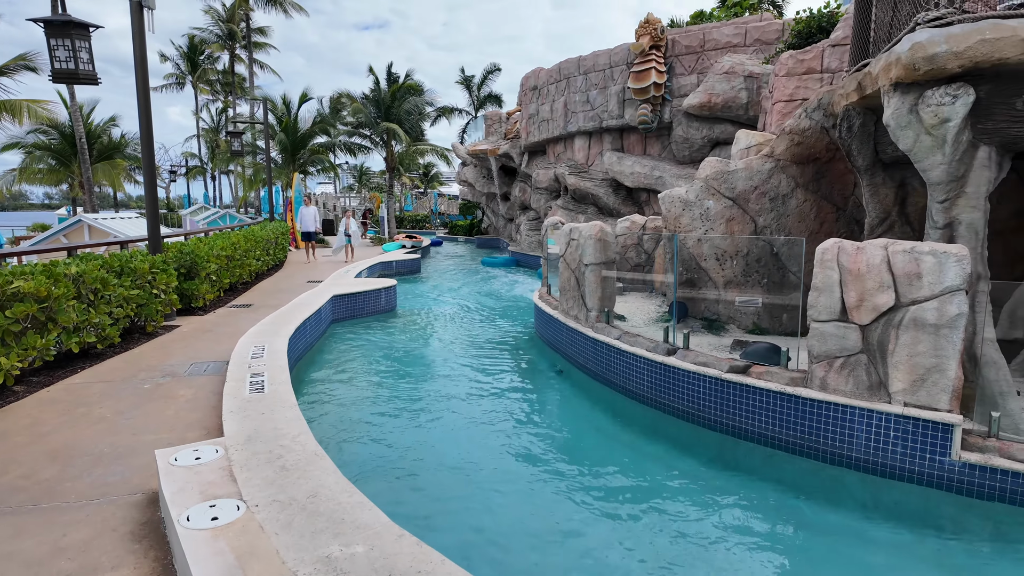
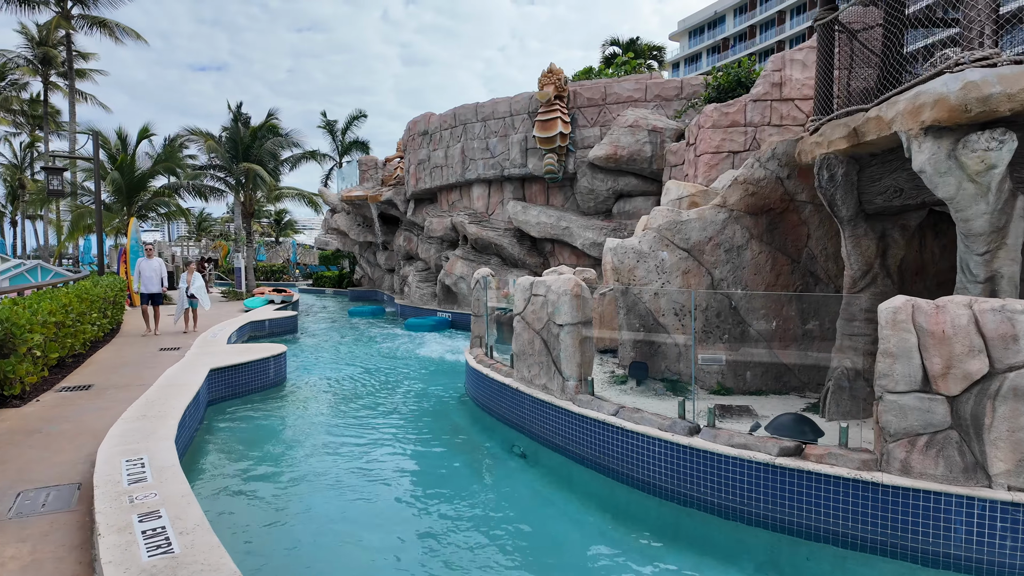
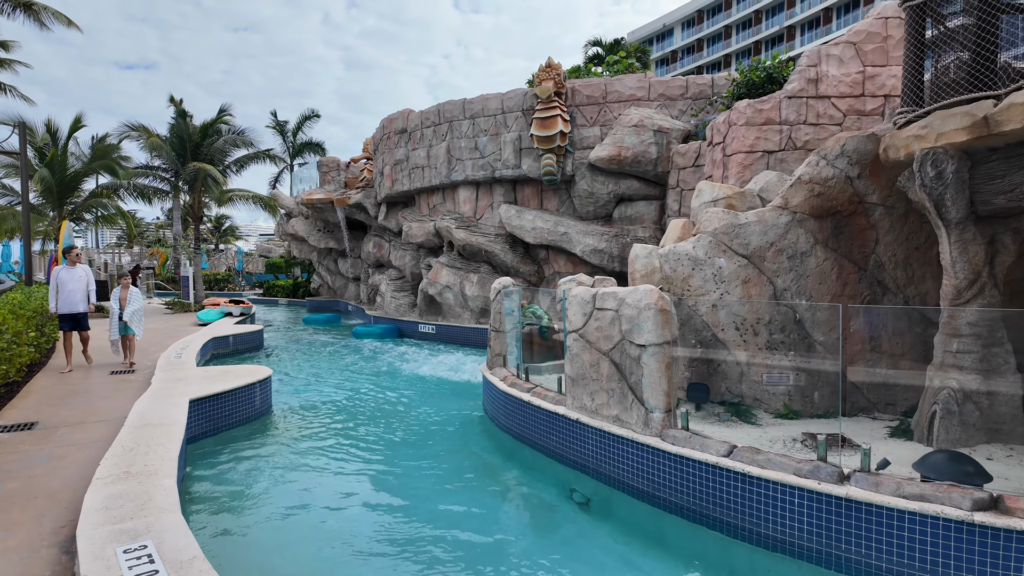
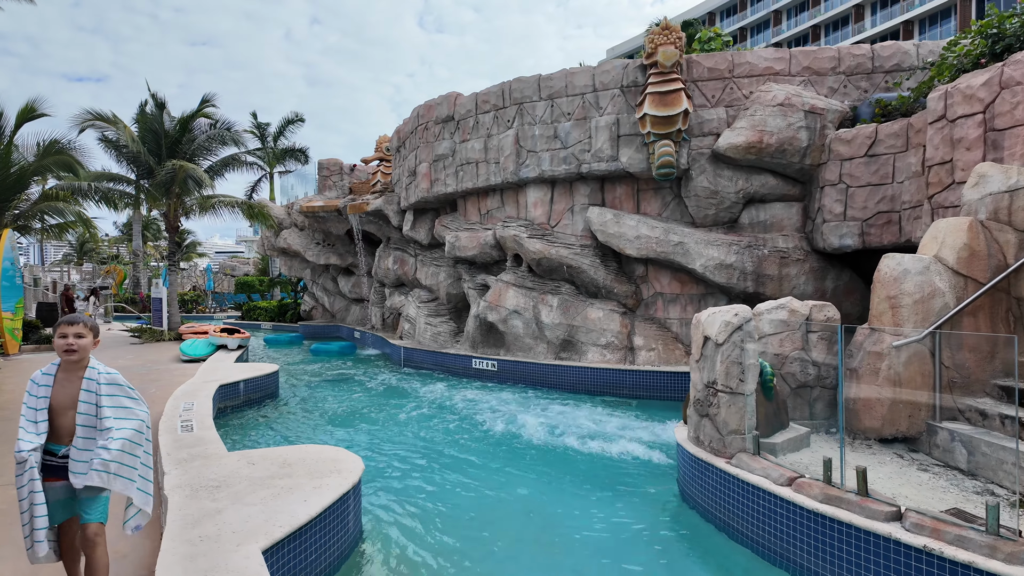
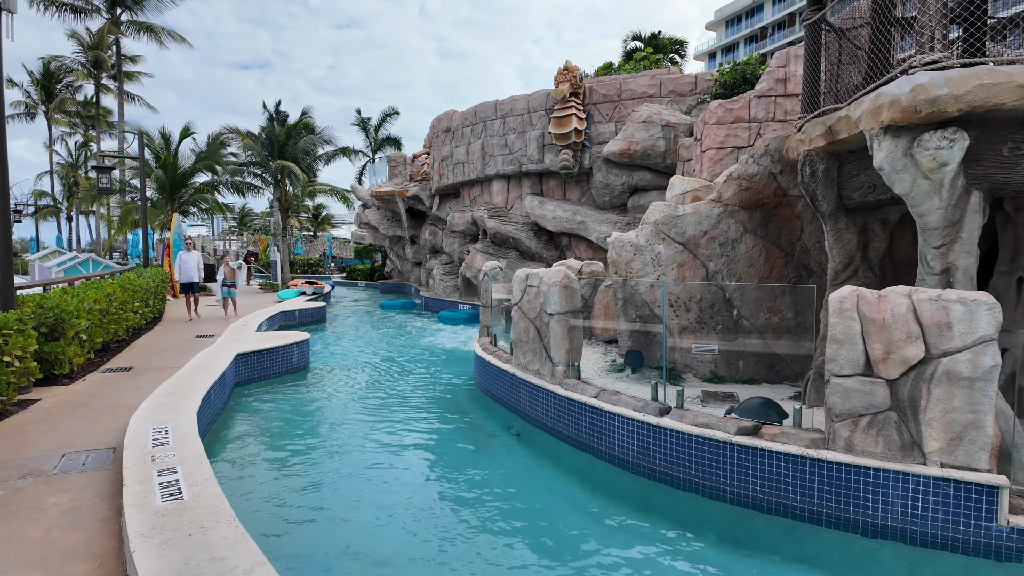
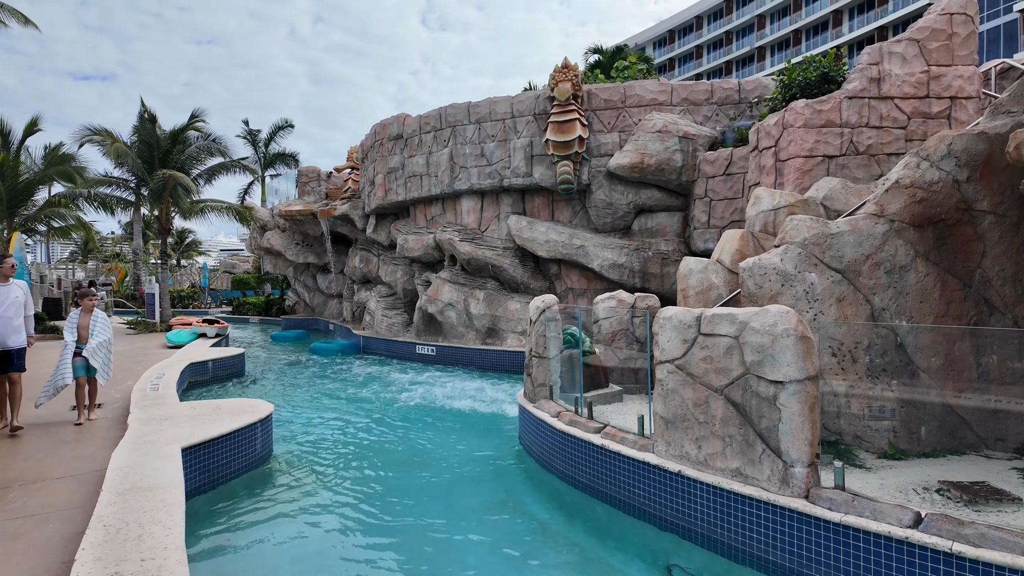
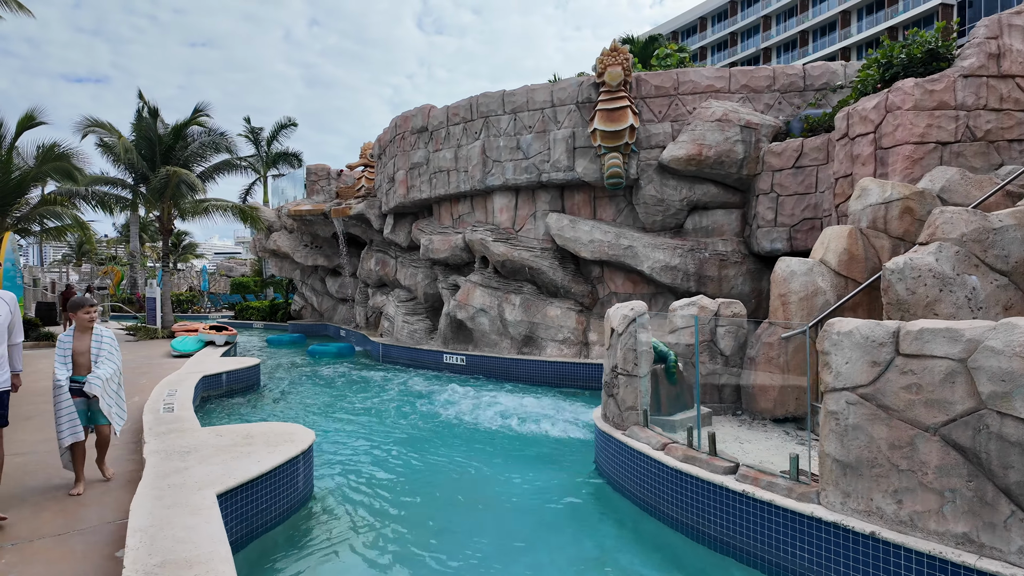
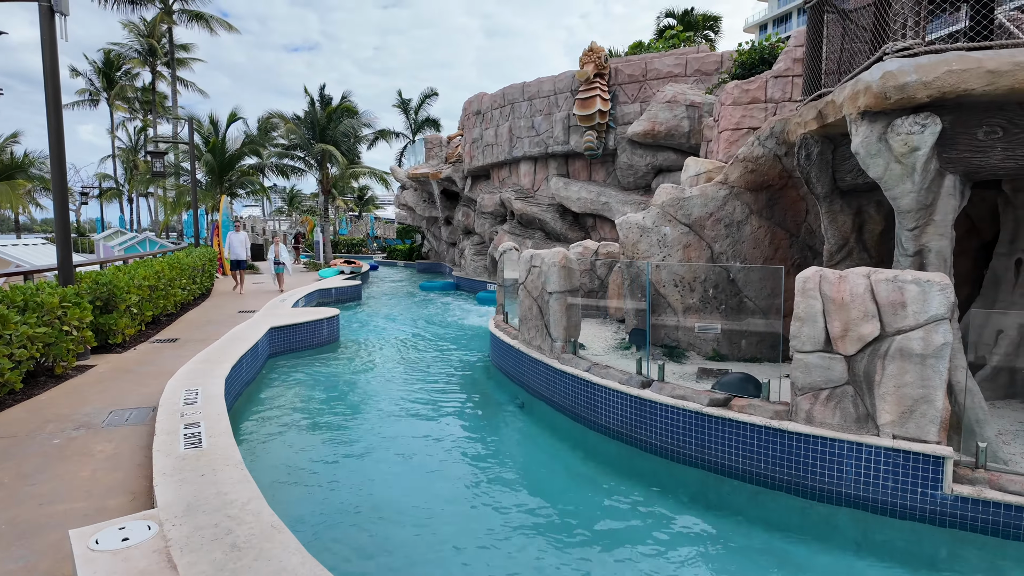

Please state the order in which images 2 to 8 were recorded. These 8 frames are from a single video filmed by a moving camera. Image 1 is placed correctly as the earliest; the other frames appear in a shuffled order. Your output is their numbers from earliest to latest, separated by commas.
8, 5, 2, 3, 6, 7, 4
